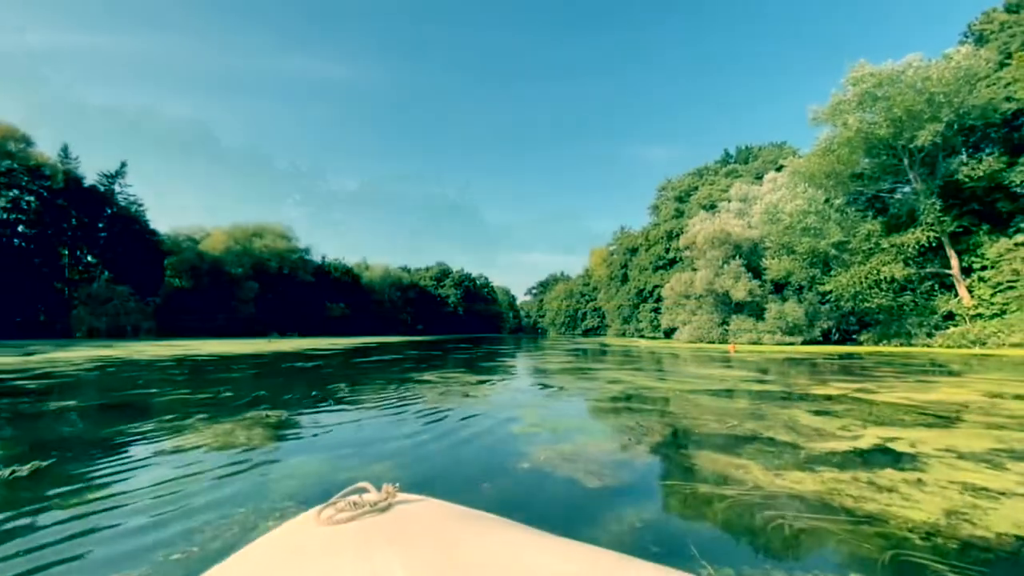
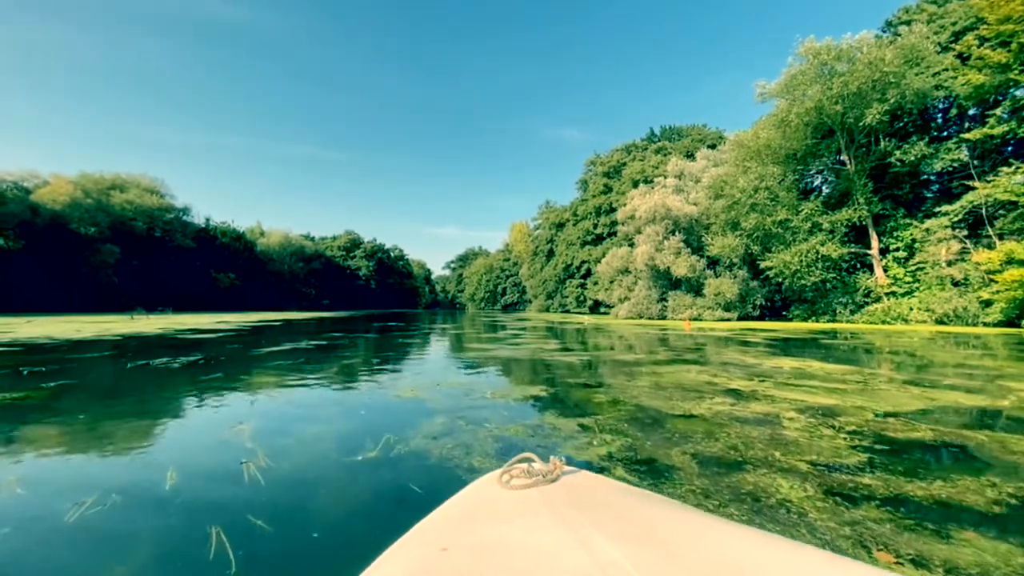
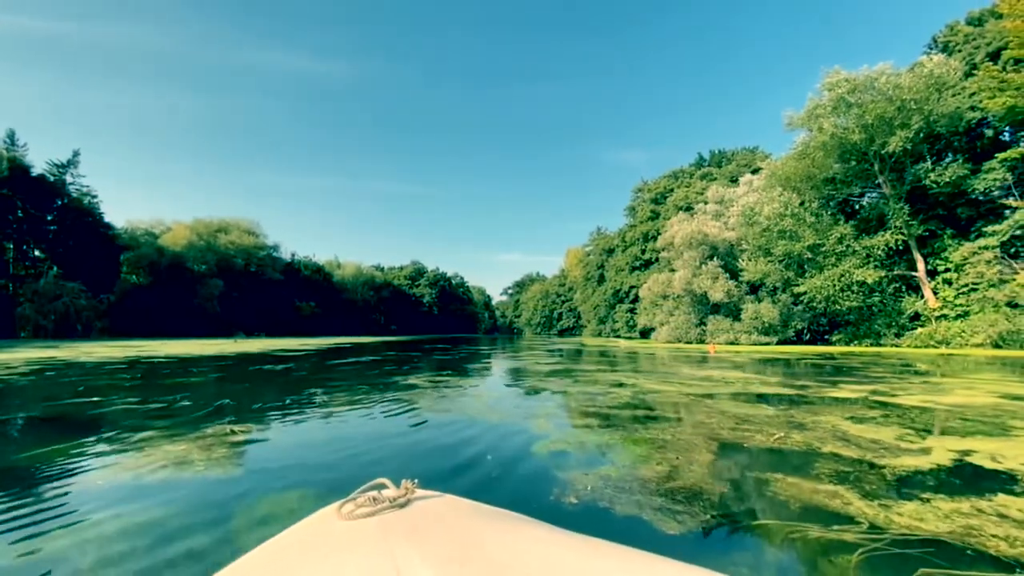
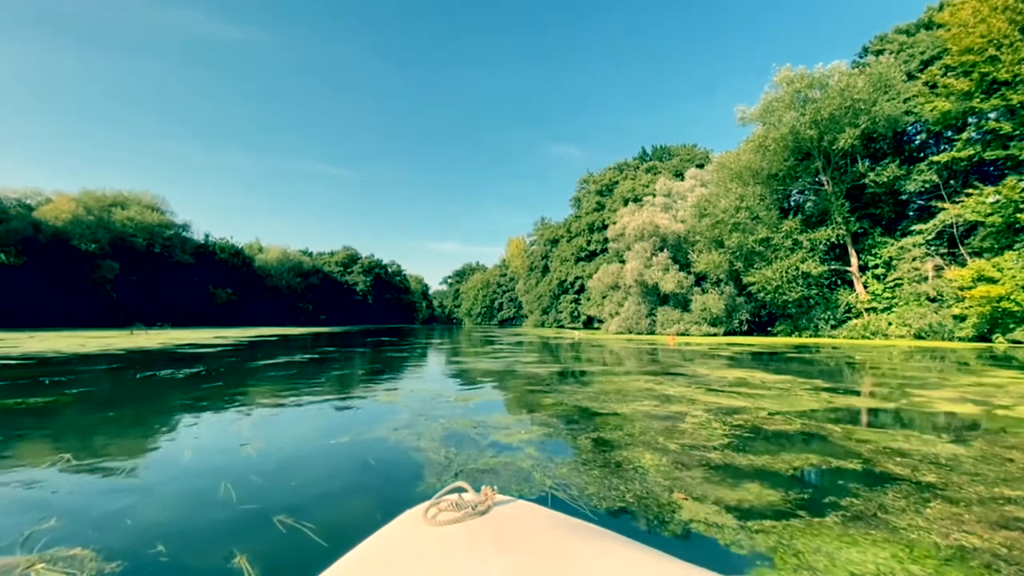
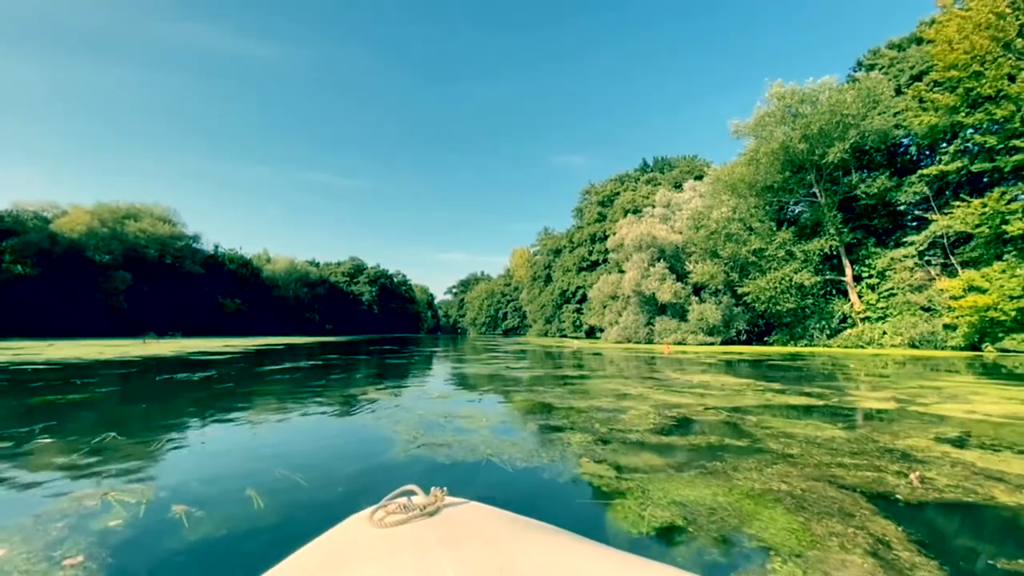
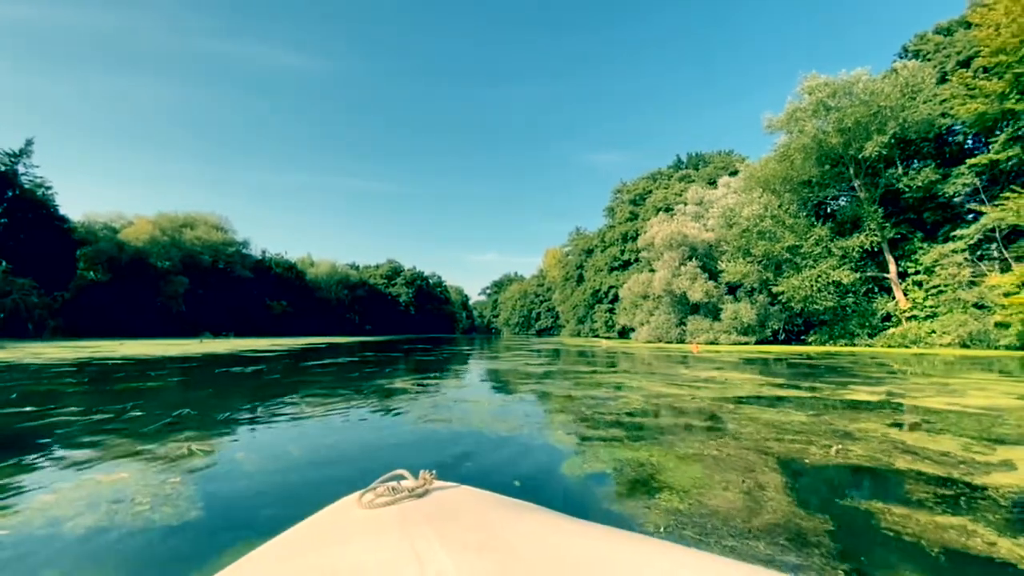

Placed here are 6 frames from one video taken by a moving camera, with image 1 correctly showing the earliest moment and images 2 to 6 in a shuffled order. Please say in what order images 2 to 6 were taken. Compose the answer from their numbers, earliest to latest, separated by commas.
3, 6, 5, 4, 2
